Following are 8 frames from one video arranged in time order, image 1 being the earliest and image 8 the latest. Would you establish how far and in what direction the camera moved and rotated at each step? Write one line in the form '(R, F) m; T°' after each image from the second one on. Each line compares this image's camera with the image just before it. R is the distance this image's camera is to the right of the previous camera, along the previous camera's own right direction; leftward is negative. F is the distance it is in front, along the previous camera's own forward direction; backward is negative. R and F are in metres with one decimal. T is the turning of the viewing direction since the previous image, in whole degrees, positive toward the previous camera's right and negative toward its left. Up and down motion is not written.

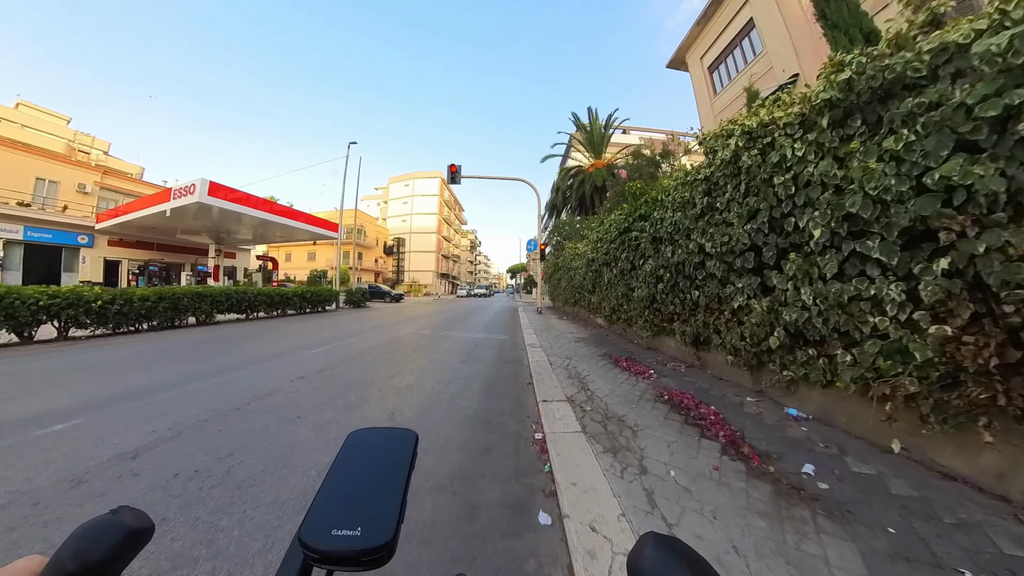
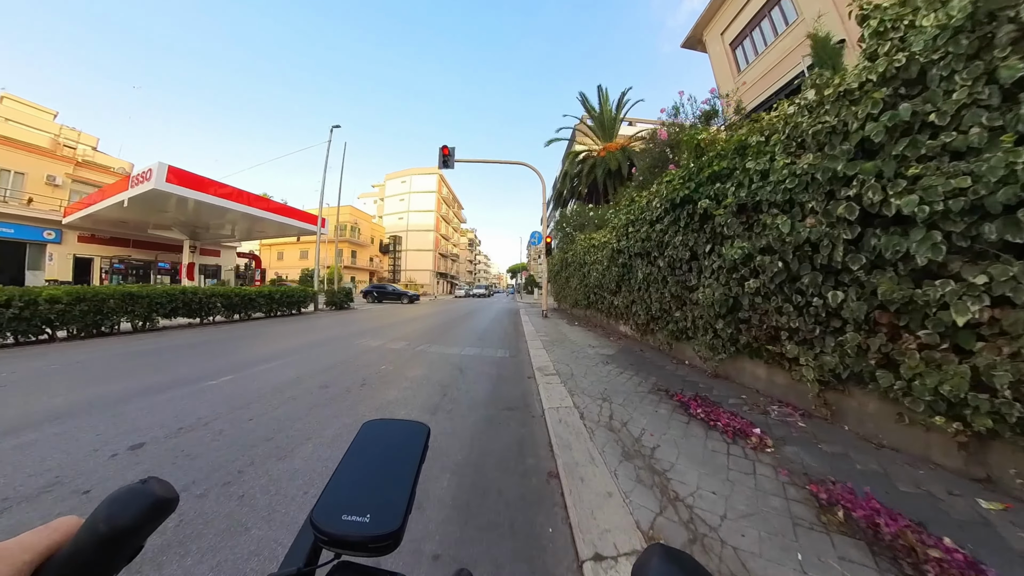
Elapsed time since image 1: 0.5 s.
(0.0, +2.0) m; 0°
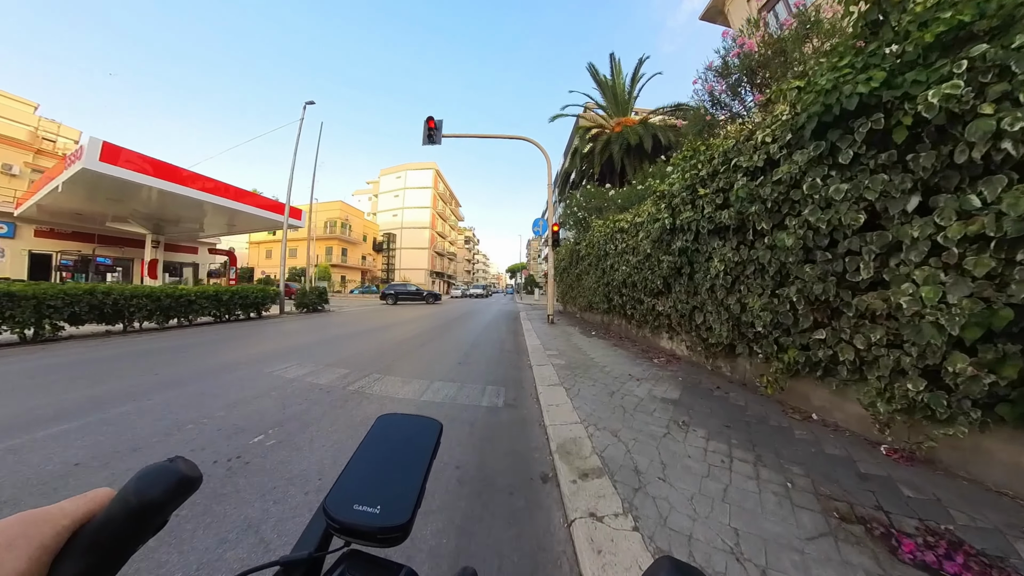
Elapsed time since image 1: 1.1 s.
(0.0, +2.1) m; 0°
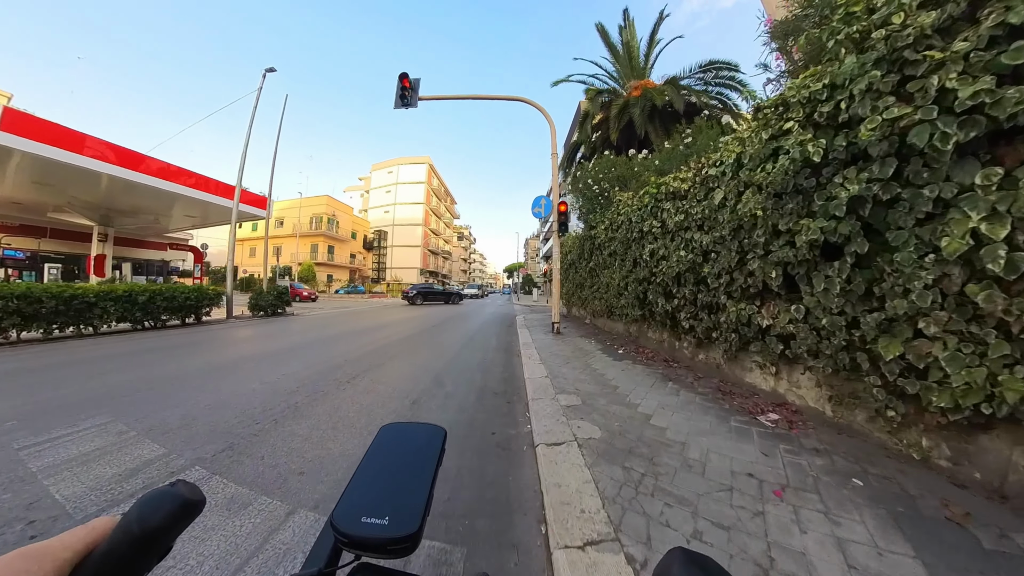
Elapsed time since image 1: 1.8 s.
(+0.1, +1.9) m; 0°
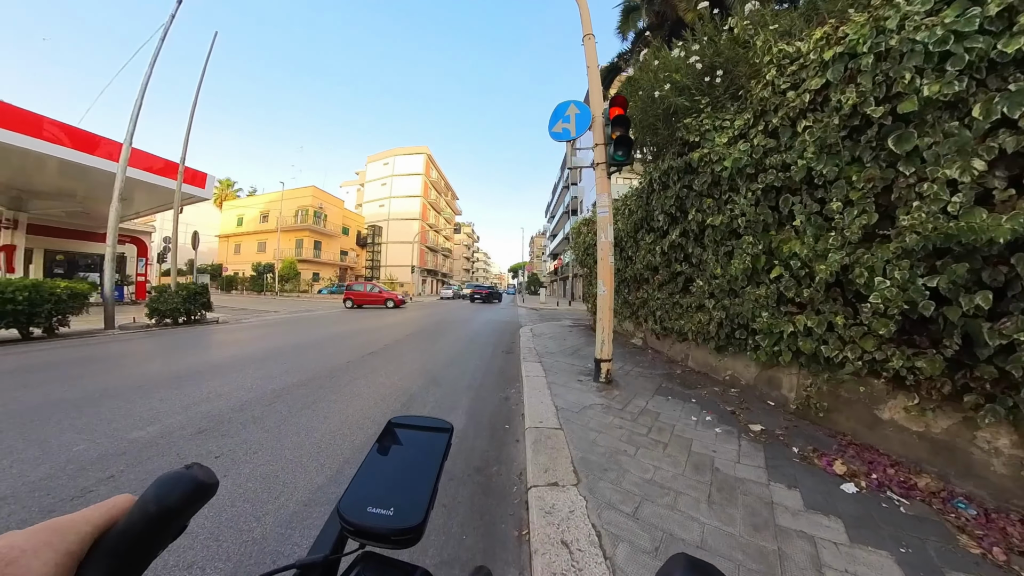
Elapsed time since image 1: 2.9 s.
(+0.1, +2.5) m; -1°
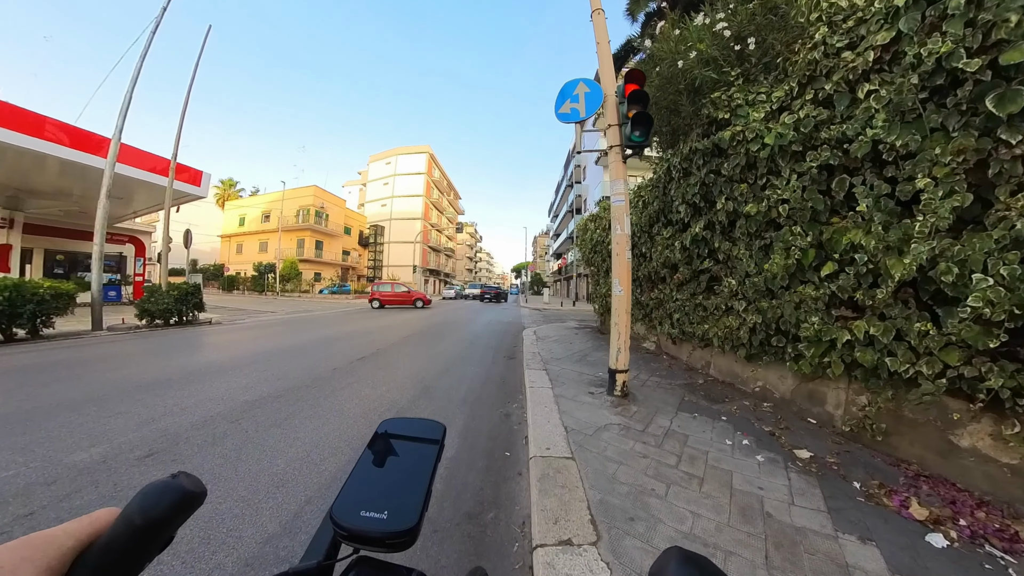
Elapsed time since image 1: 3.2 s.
(0.0, +0.2) m; 0°
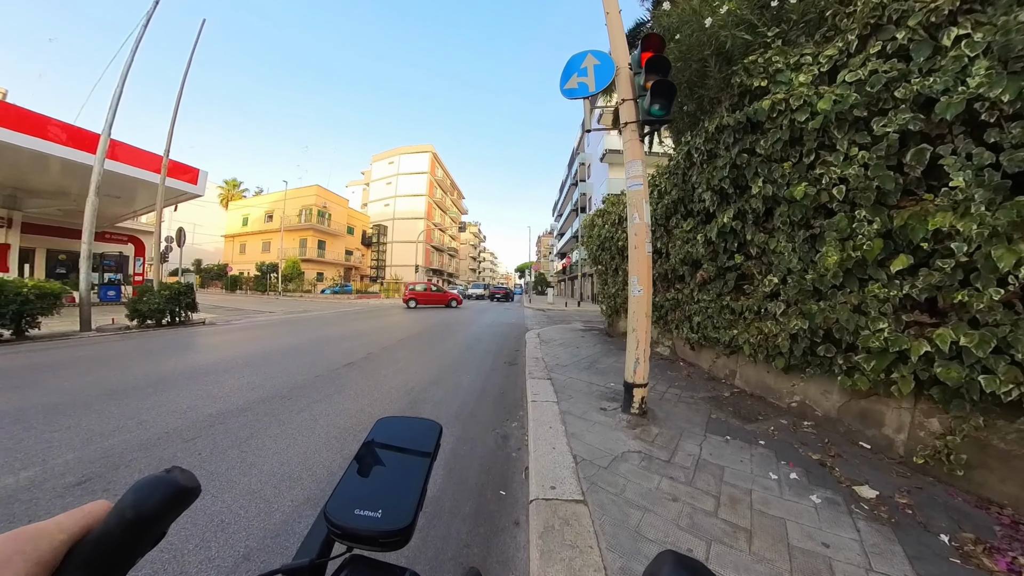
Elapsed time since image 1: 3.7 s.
(0.0, +0.2) m; -1°
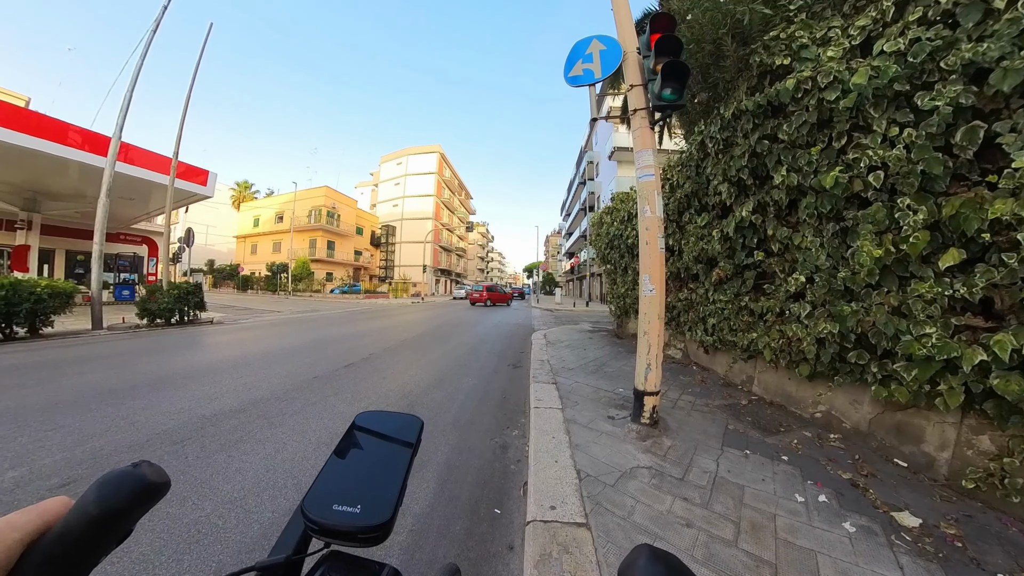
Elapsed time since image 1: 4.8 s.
(0.0, +0.1) m; -1°
